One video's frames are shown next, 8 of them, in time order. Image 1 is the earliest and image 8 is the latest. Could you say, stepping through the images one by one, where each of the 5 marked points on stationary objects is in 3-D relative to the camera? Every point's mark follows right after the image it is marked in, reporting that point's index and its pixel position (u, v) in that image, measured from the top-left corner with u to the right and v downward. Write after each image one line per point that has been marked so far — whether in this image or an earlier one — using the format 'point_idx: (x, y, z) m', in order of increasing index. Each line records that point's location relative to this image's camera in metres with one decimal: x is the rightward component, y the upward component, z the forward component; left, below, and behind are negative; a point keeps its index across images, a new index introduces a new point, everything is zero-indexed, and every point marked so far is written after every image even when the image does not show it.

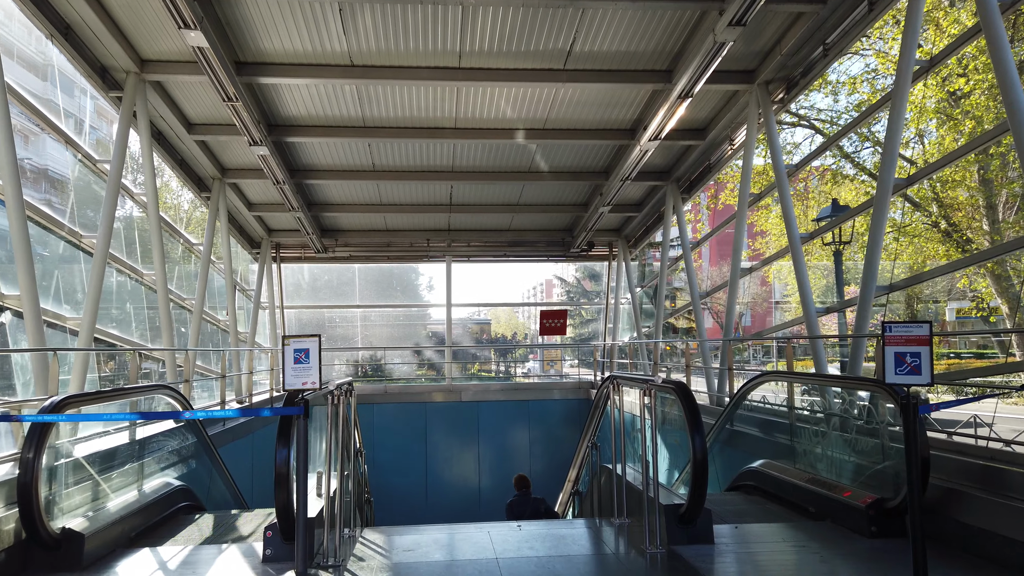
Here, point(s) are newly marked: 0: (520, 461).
0: (+0.2, -3.0, +13.1) m
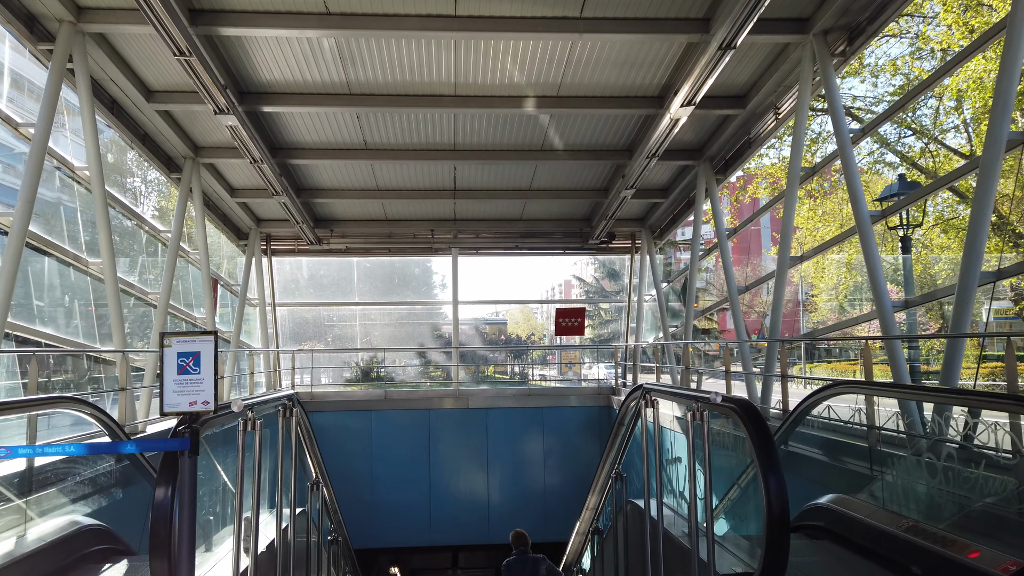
0: (+0.4, -2.9, +11.8) m
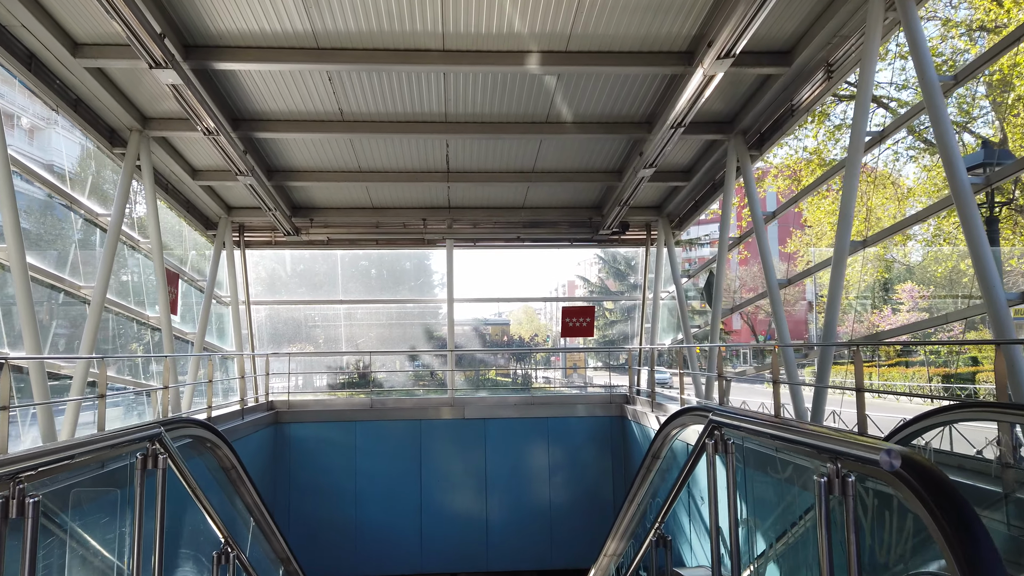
0: (+0.4, -2.9, +10.6) m
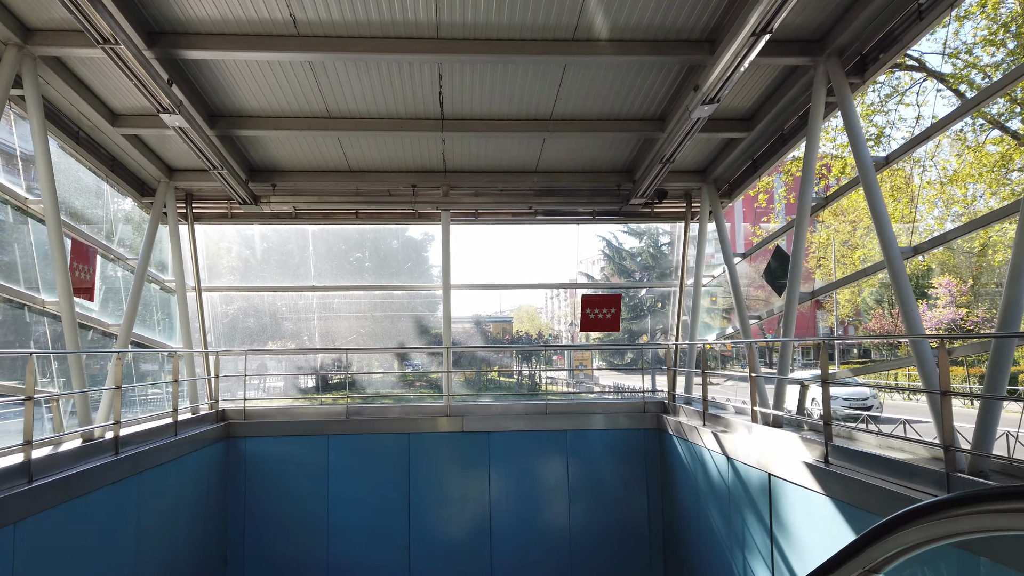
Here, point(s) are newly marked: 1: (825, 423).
0: (+0.5, -2.7, +8.6) m
1: (+1.9, -0.8, +4.6) m
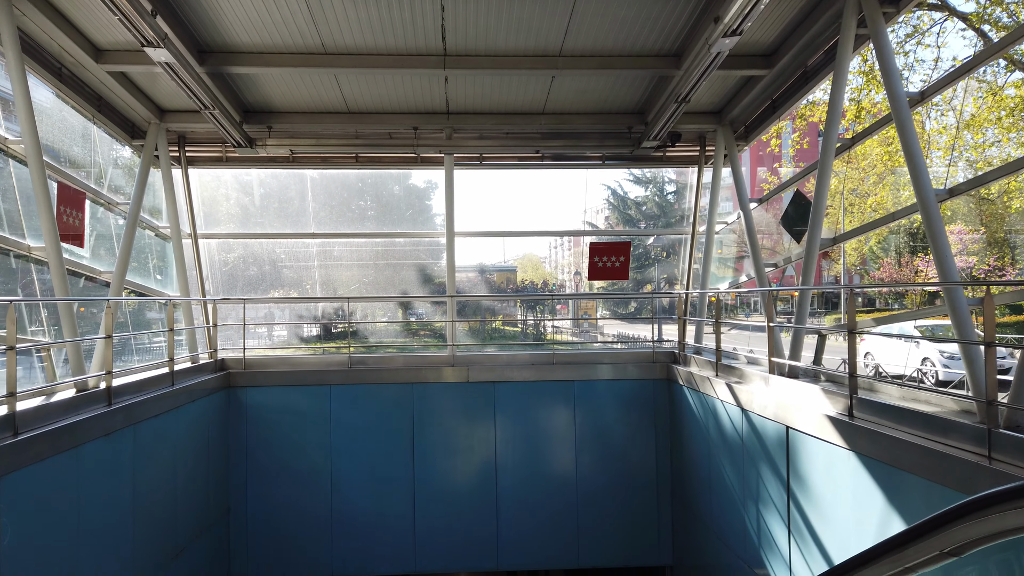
0: (+0.6, -2.1, +8.5) m
1: (+2.0, -0.5, +4.4) m
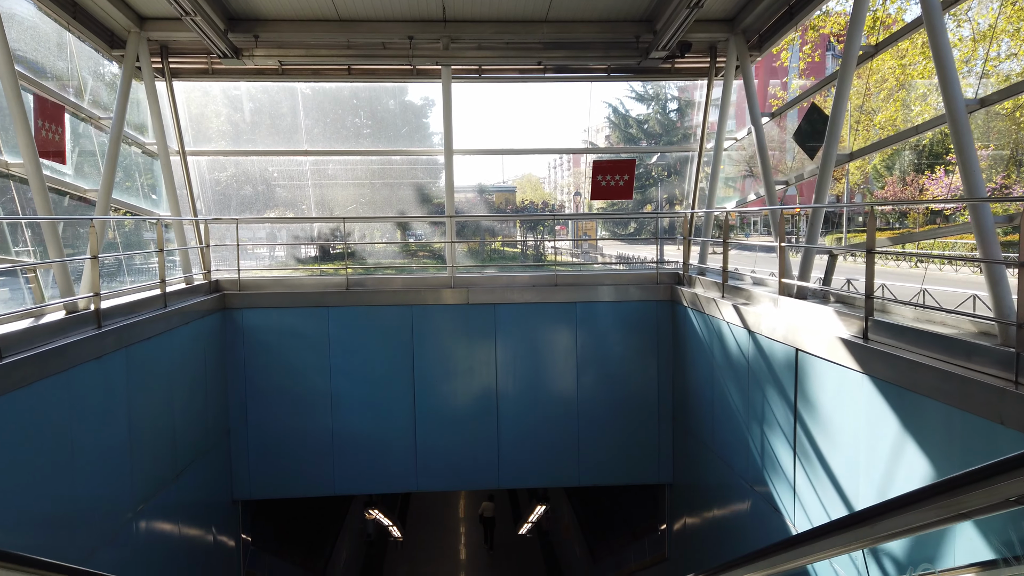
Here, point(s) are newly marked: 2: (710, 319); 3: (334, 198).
0: (+0.6, -1.2, +8.5) m
1: (+2.0, 0.0, +4.2) m
2: (+1.8, -0.3, +6.9) m
3: (-2.4, +1.2, +9.9) m
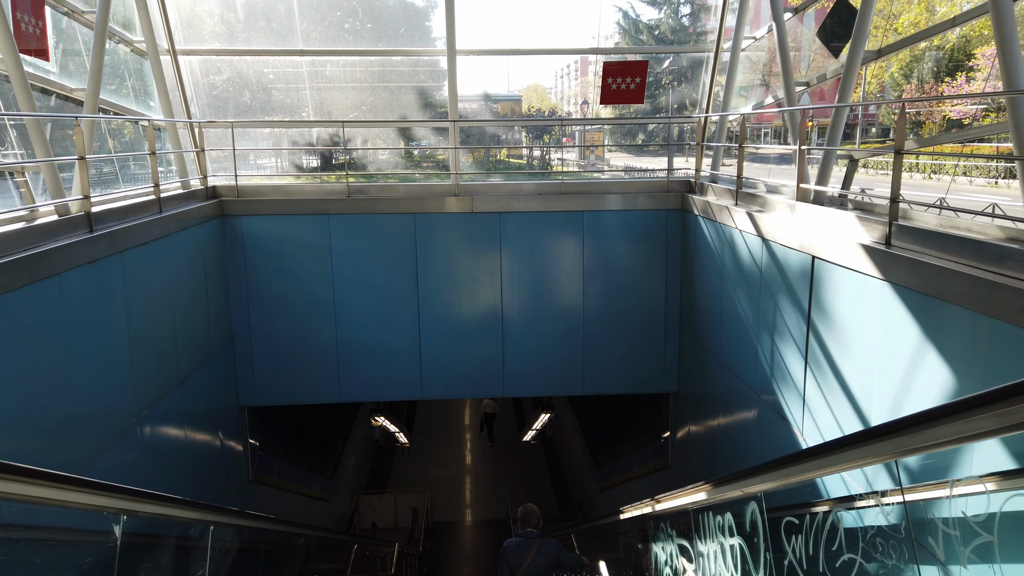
0: (+0.6, -0.2, +8.4) m
1: (+2.0, +0.5, +4.0) m
2: (+1.9, +0.5, +6.7) m
3: (-2.3, +2.4, +9.5) m
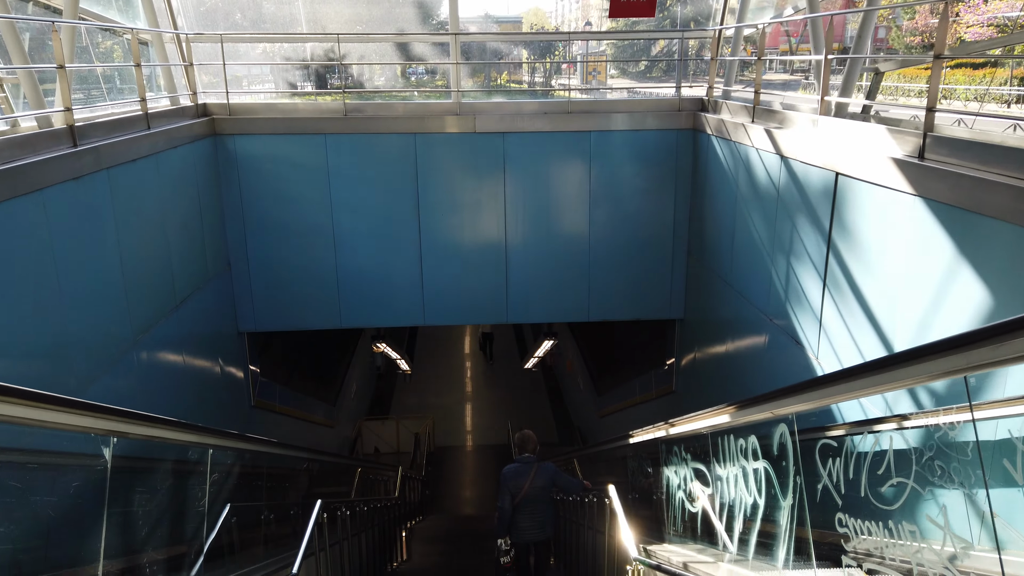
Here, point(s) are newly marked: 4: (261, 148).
0: (+0.7, +0.6, +8.1) m
1: (+2.1, +0.9, +3.7) m
2: (+1.9, +1.2, +6.4) m
3: (-2.2, +3.3, +9.1) m
4: (-2.6, +1.4, +7.7) m
